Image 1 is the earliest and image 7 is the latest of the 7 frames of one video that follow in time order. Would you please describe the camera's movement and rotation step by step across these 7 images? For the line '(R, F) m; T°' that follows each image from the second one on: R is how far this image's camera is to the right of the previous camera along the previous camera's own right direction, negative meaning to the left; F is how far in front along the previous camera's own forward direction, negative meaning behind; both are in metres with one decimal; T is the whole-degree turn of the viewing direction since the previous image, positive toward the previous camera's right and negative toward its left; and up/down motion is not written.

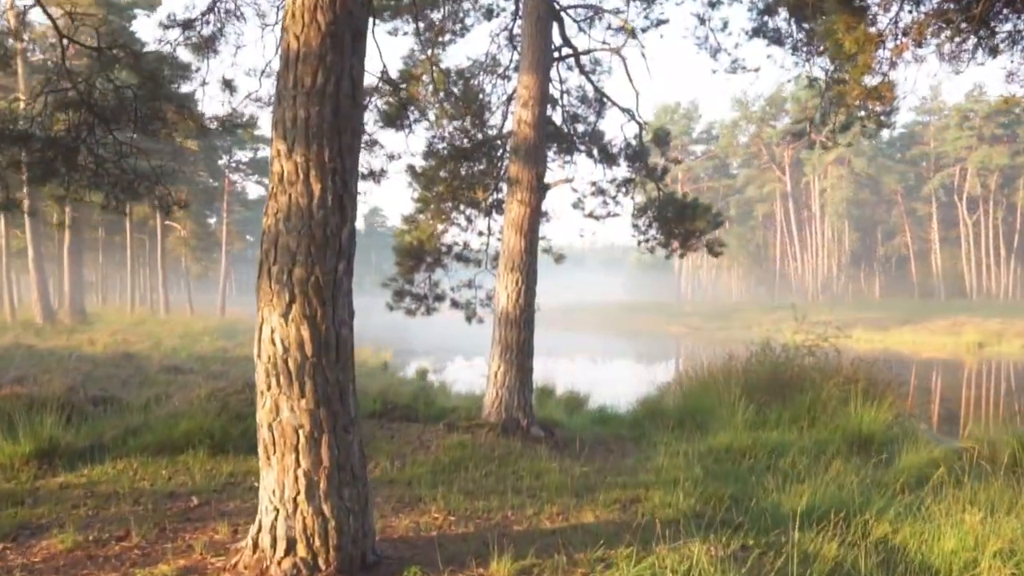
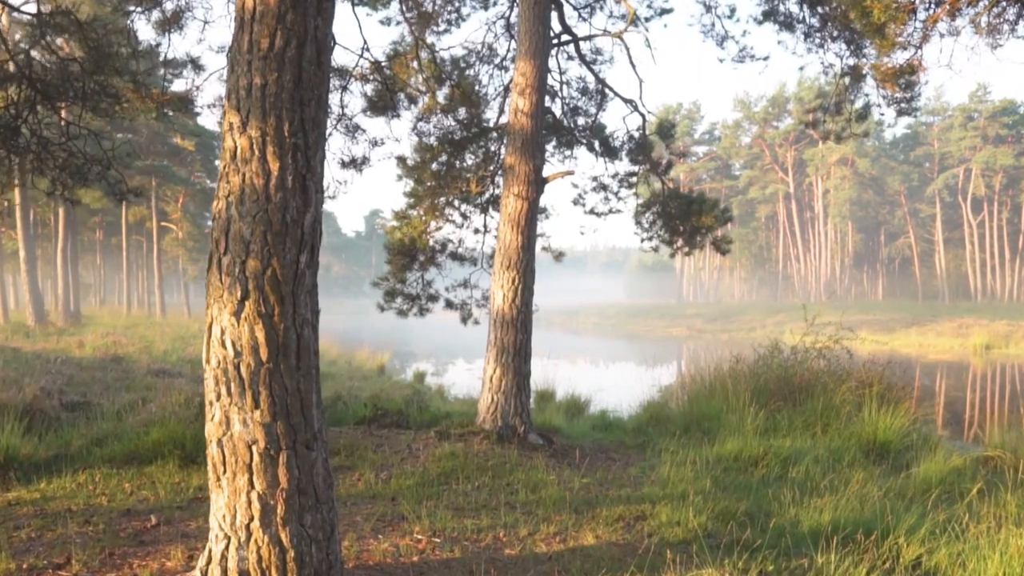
(+0.1, +0.4) m; 0°
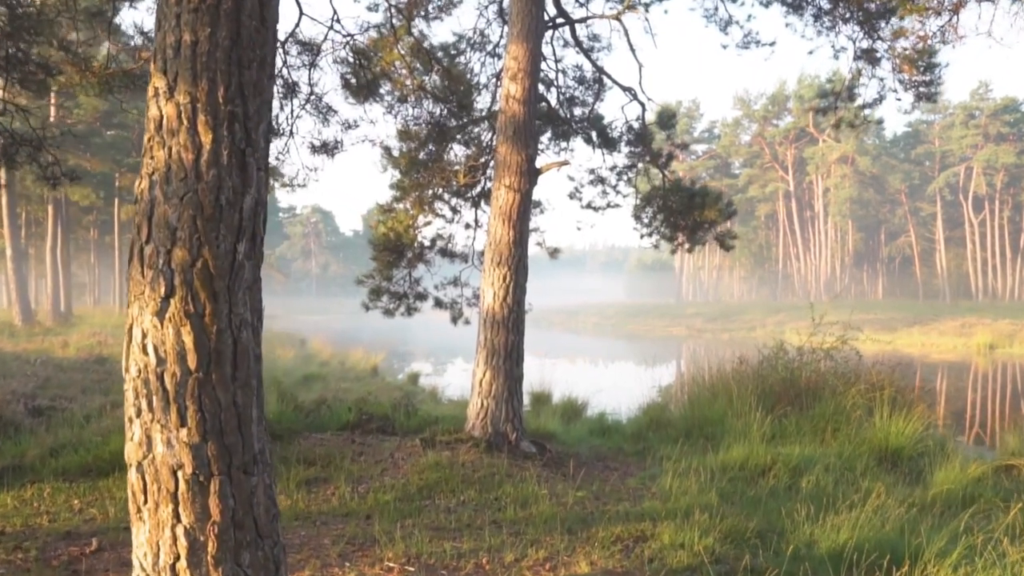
(+0.1, +0.4) m; 0°
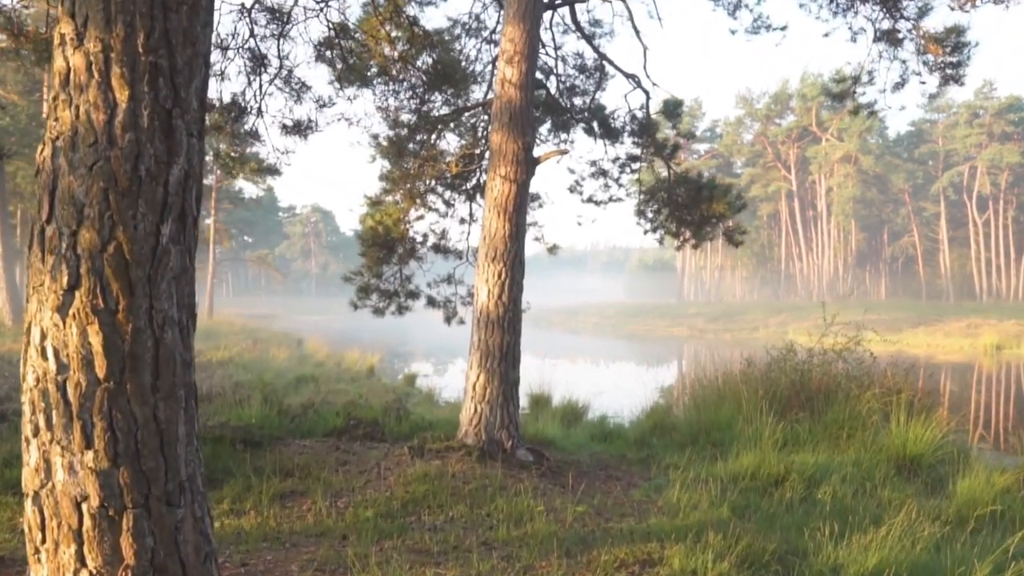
(0.0, +0.4) m; 0°
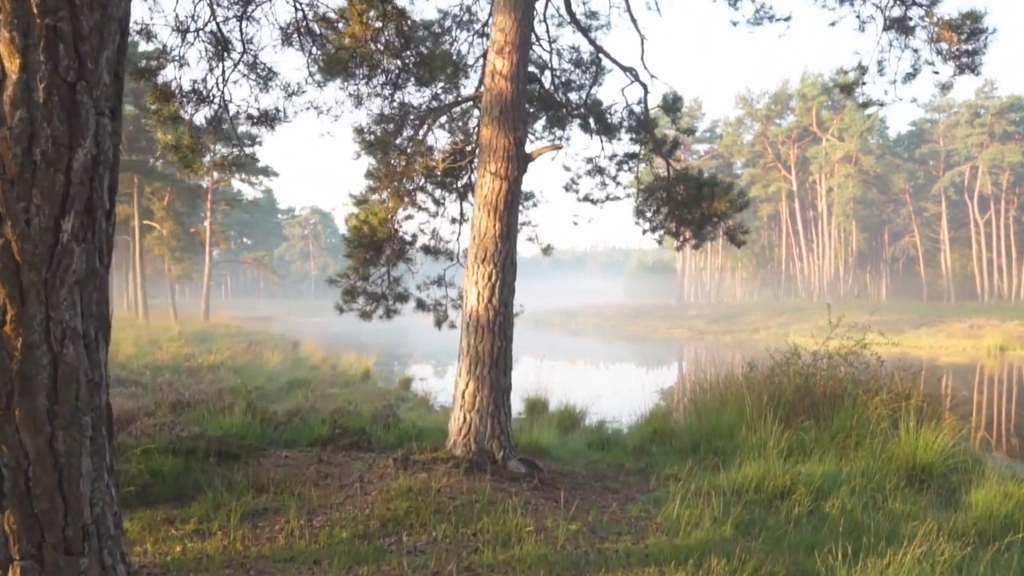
(+0.1, +0.3) m; 0°
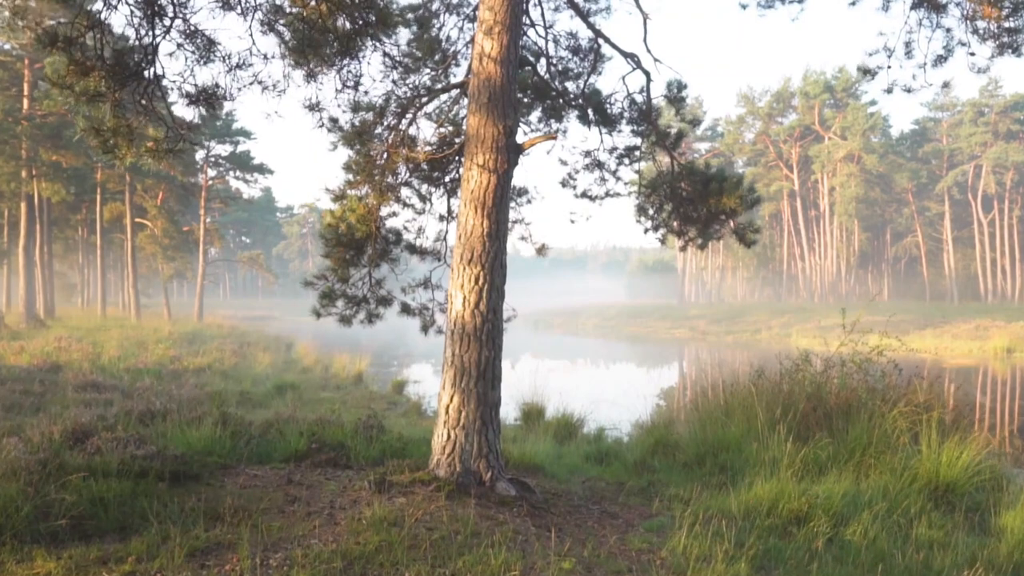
(+0.1, +0.5) m; 0°
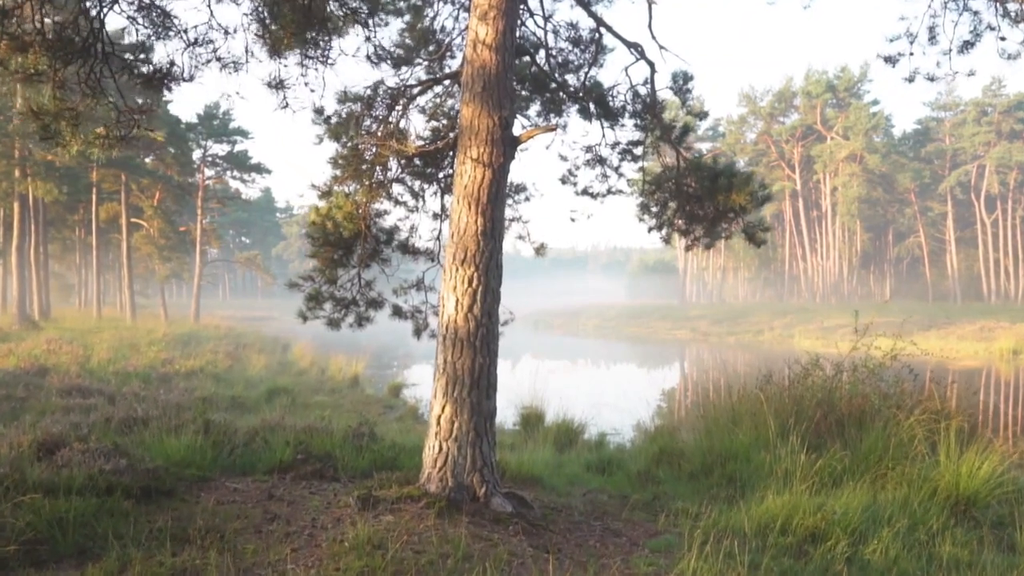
(0.0, +0.3) m; 0°
